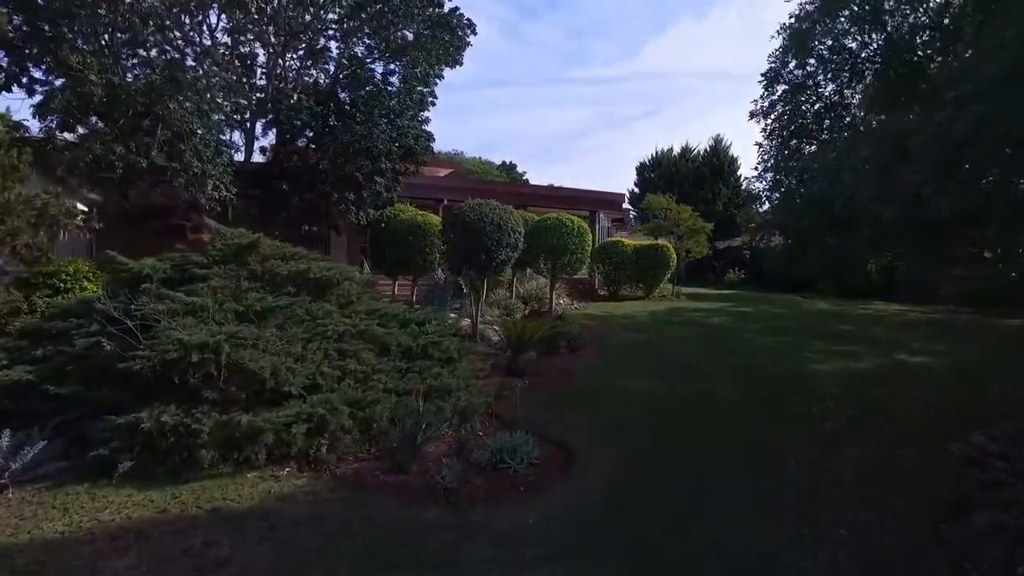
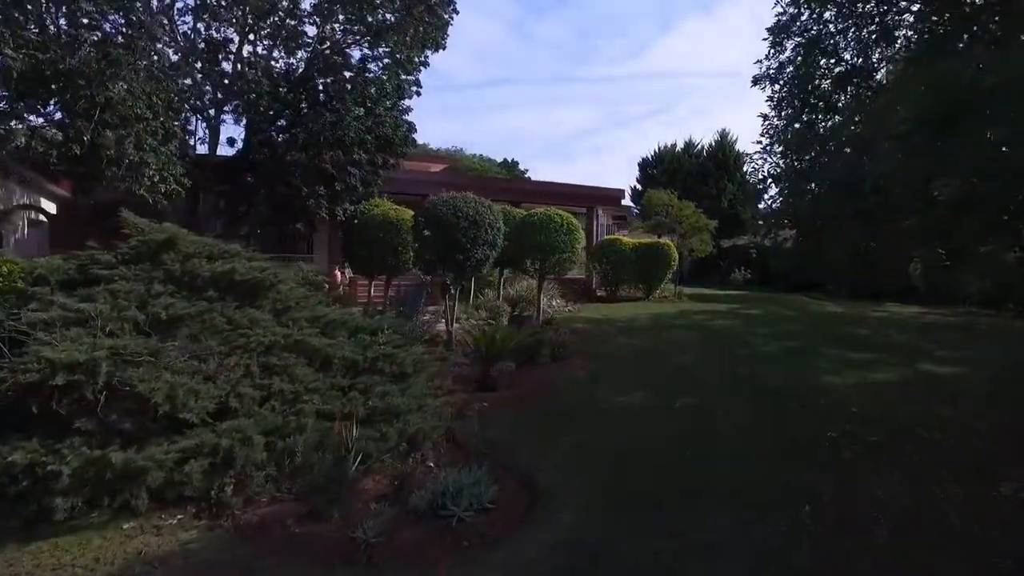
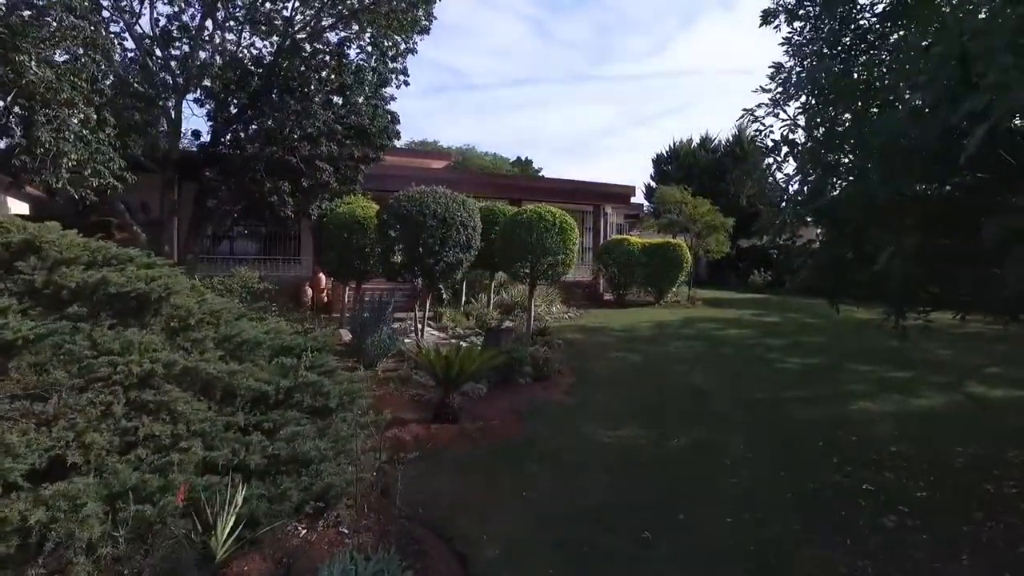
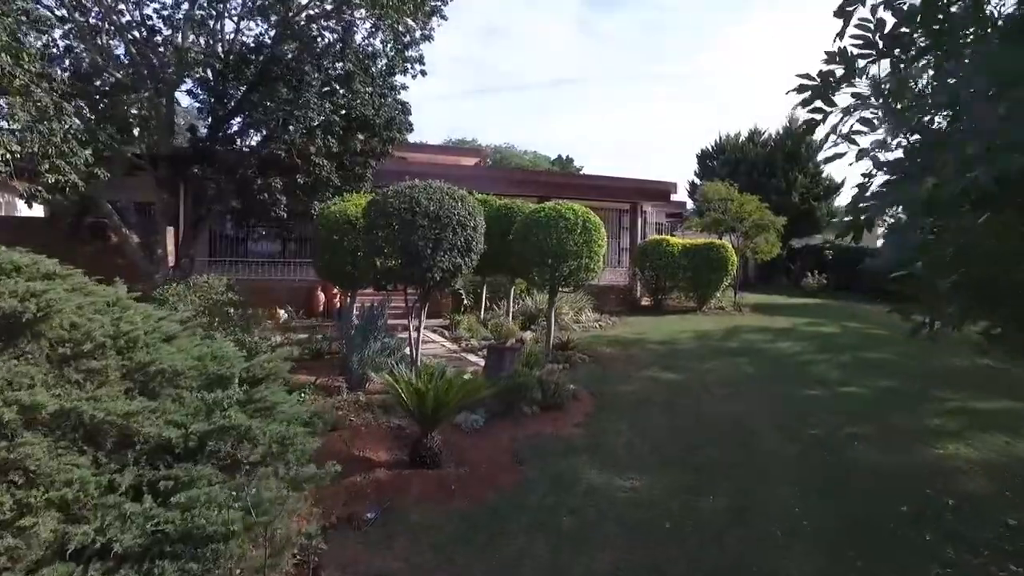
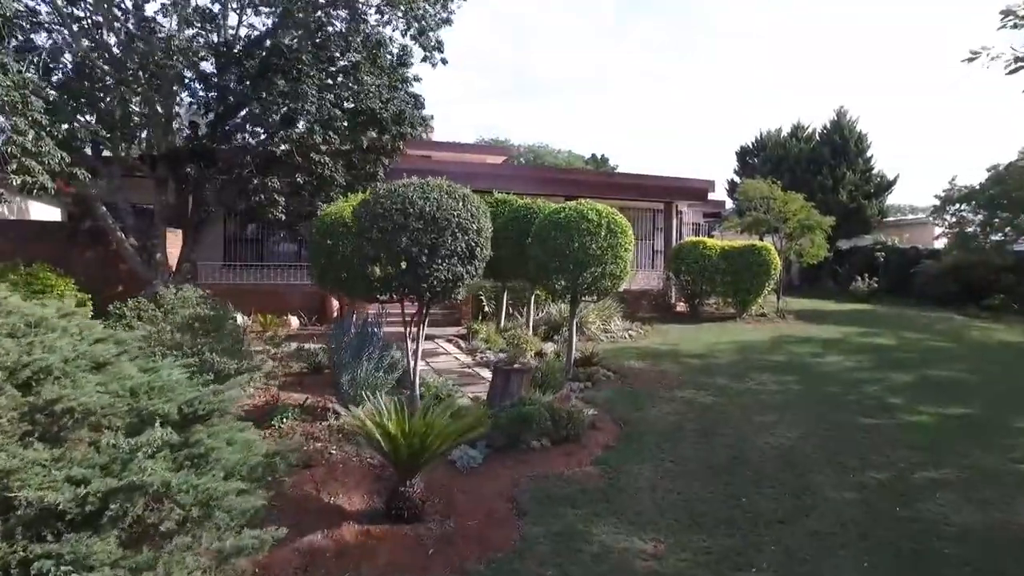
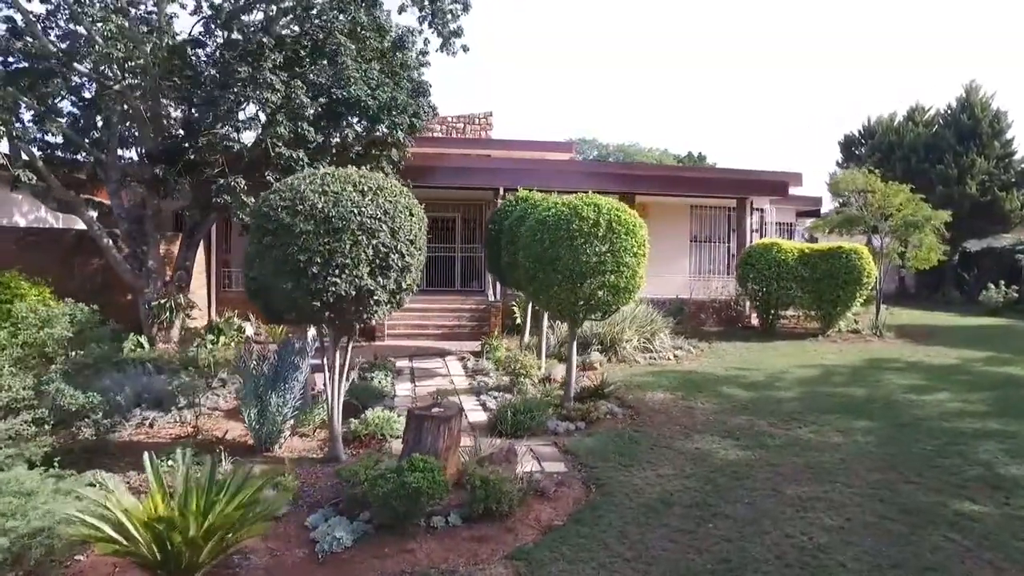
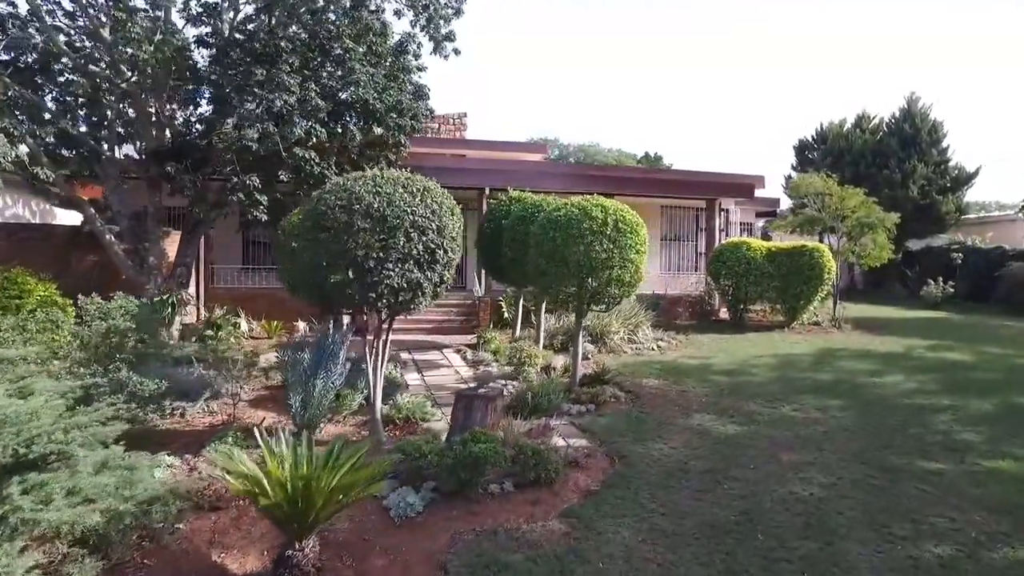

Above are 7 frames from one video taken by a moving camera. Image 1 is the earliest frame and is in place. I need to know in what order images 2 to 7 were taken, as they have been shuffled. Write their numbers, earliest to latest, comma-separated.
2, 3, 4, 5, 7, 6
